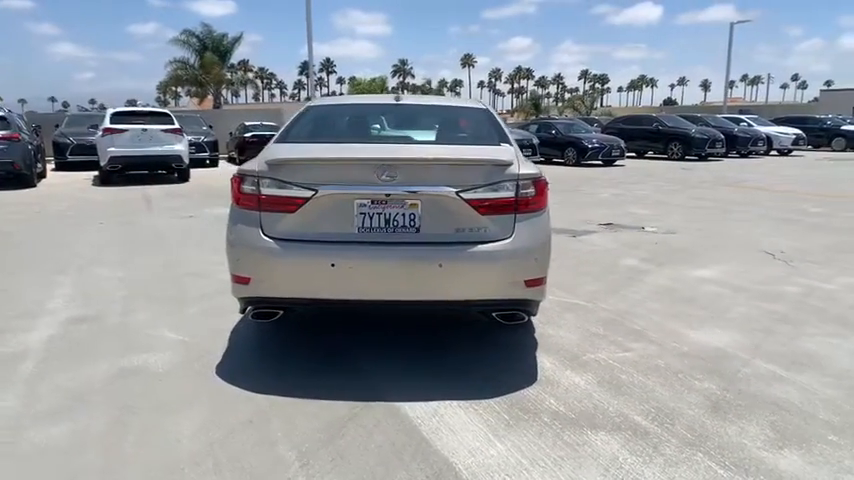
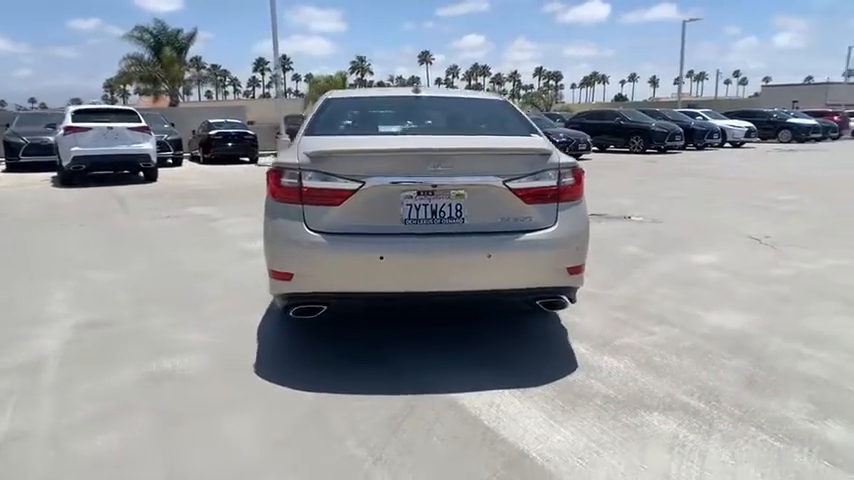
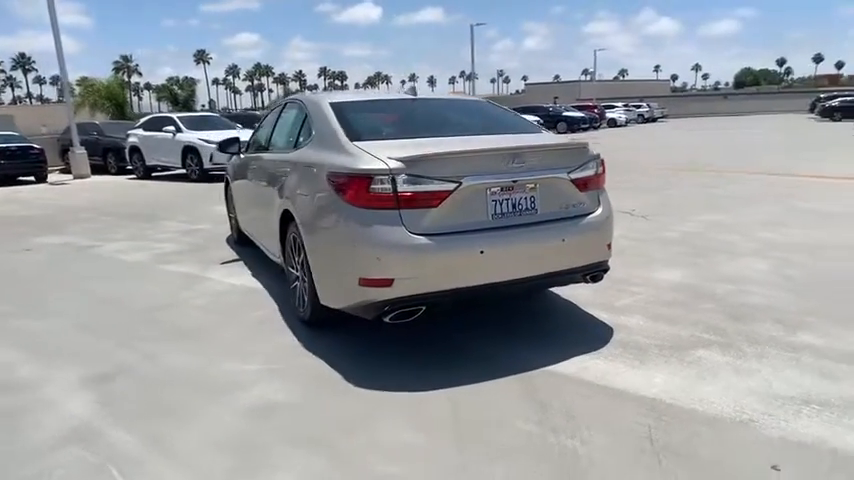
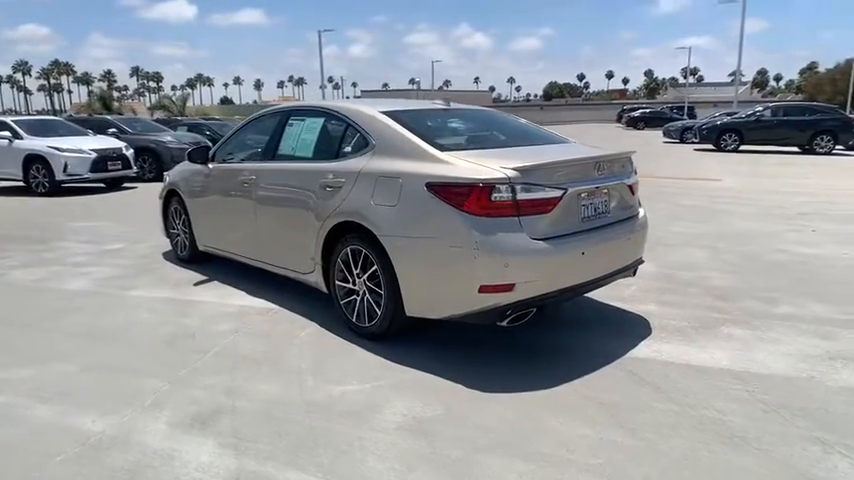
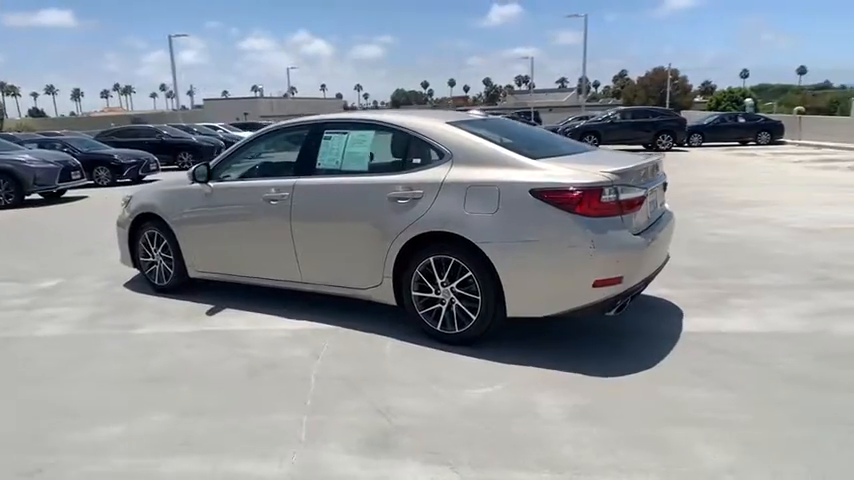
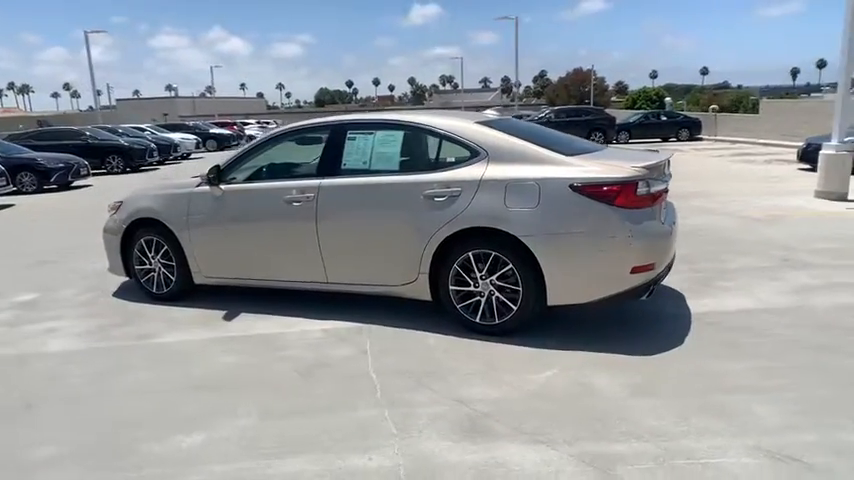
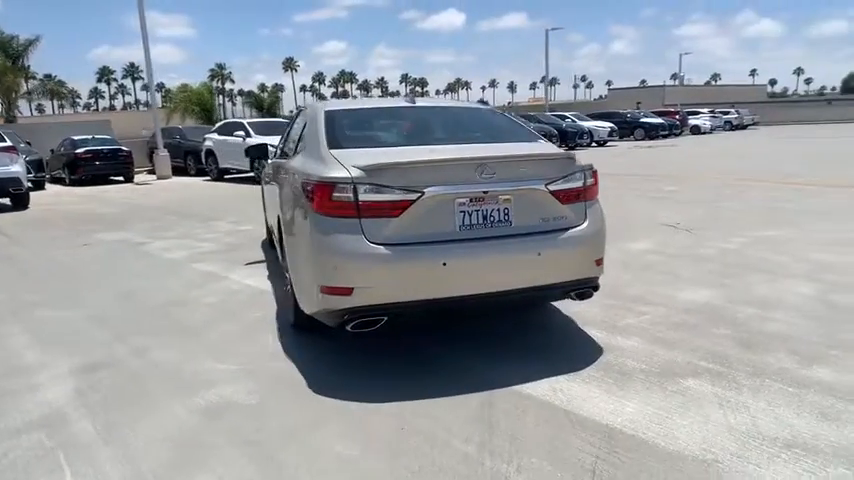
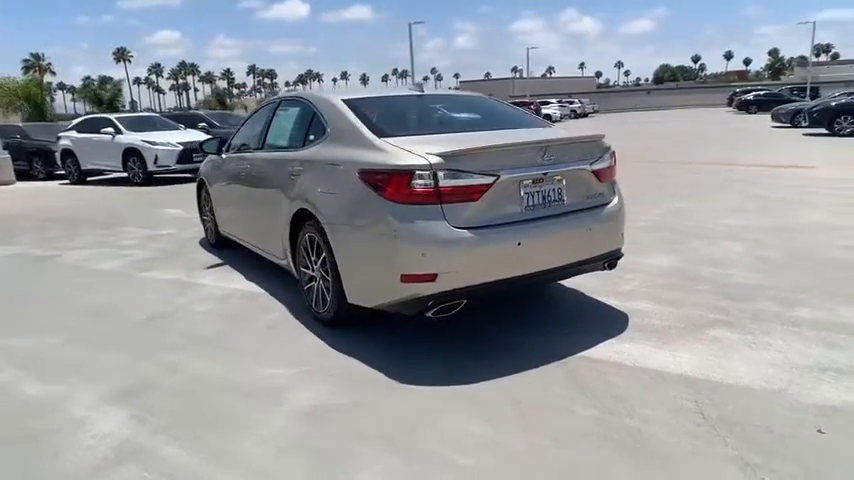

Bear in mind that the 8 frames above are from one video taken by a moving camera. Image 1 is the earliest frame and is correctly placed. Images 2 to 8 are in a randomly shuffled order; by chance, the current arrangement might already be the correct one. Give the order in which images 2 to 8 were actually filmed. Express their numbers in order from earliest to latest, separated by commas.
2, 7, 3, 8, 4, 5, 6
